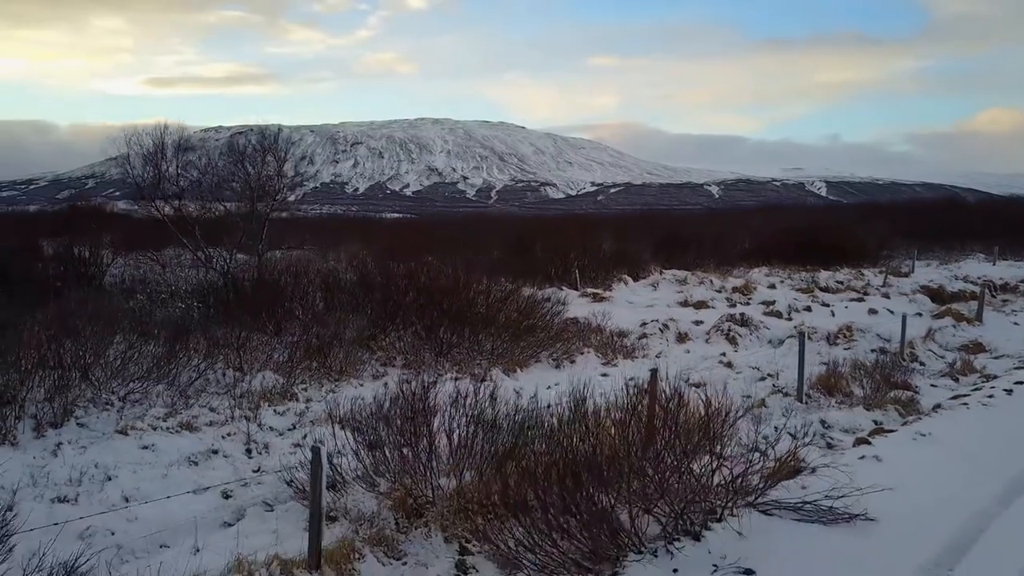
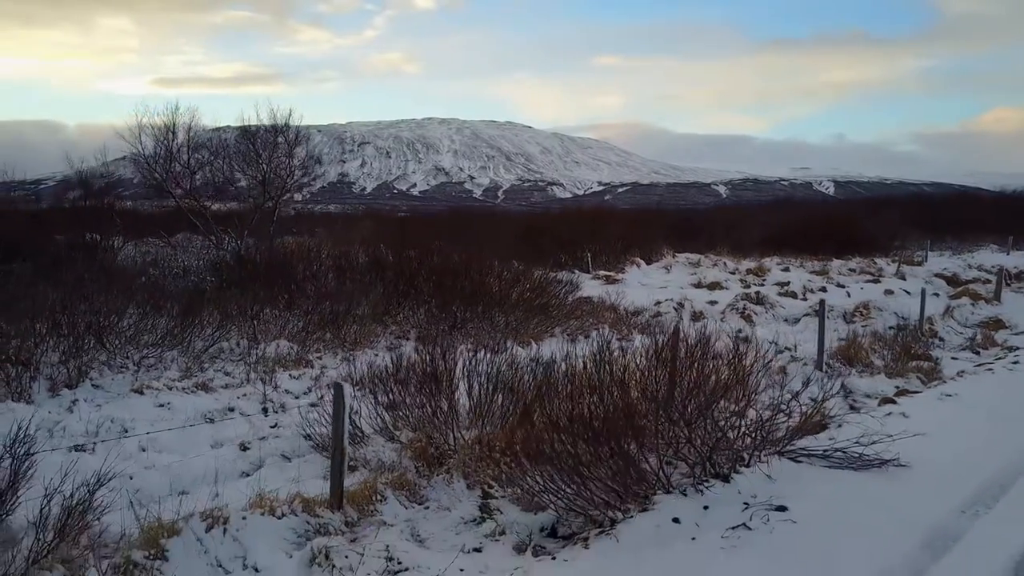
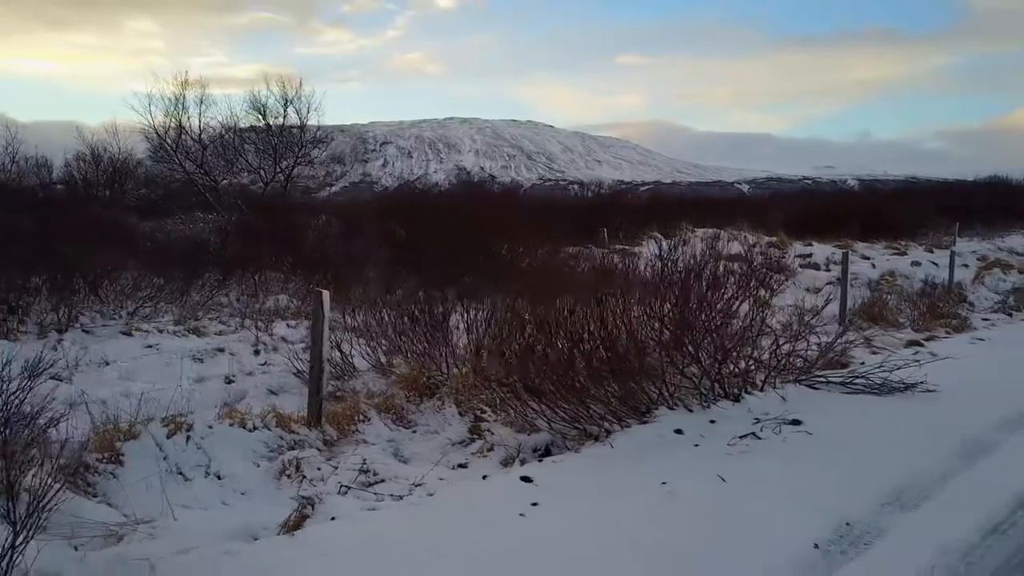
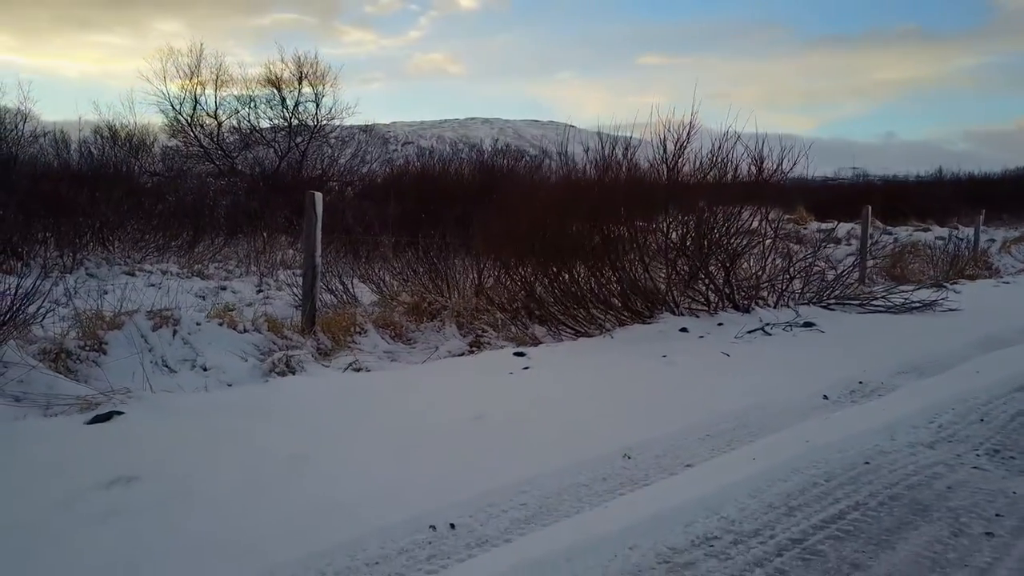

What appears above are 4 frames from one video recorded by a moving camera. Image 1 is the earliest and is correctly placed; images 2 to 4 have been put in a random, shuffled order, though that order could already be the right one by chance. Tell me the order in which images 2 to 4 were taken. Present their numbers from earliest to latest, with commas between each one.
2, 3, 4
